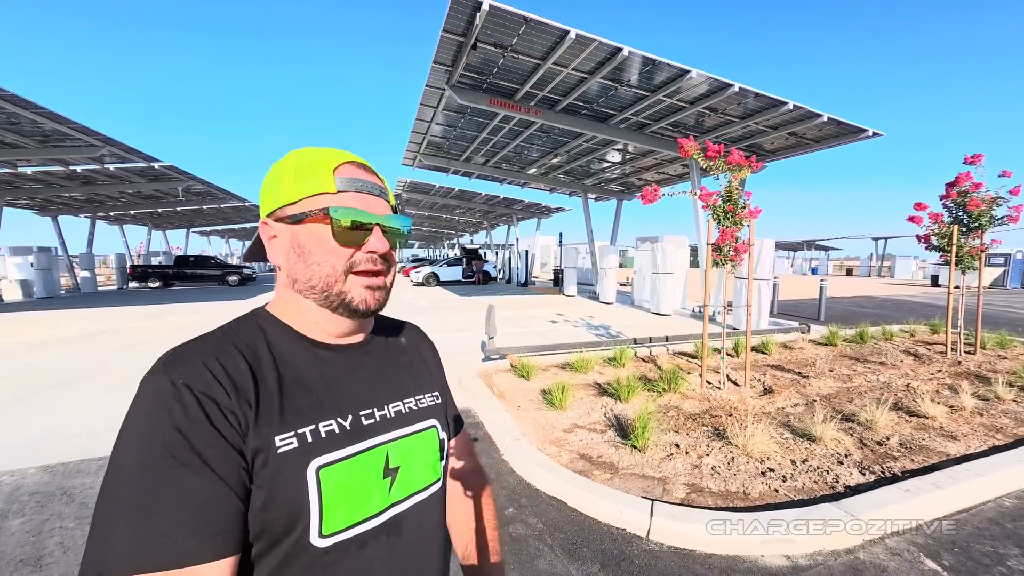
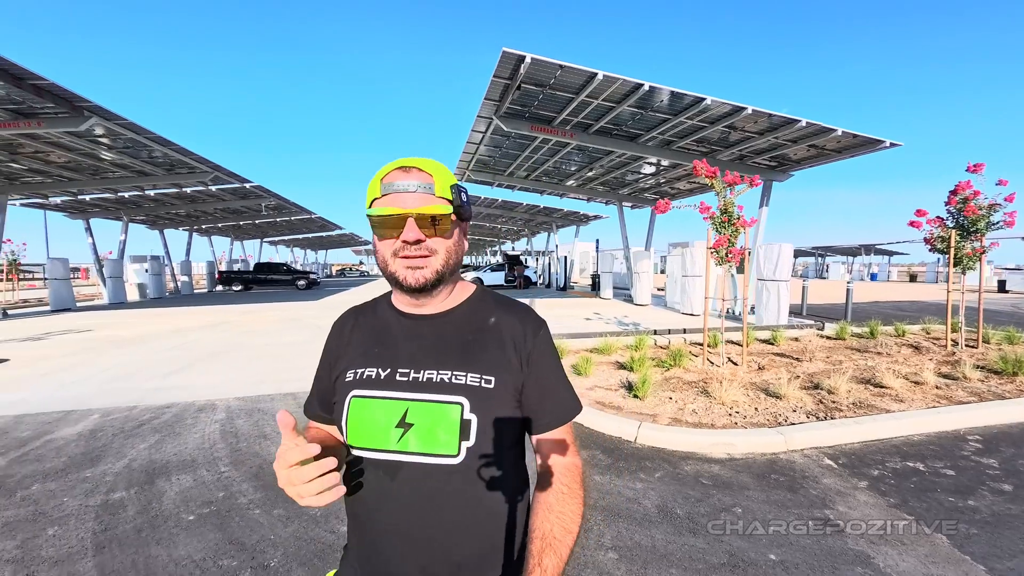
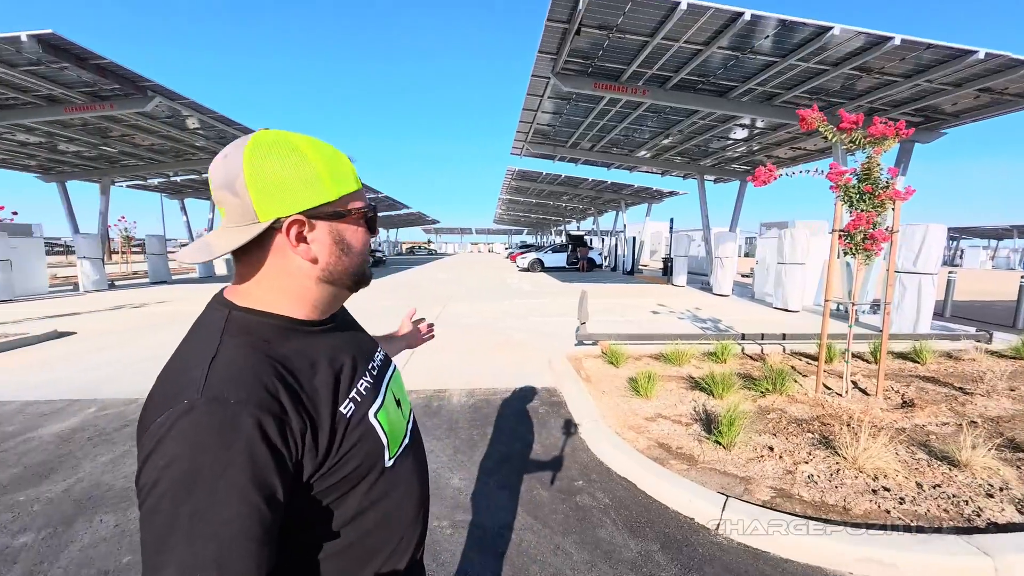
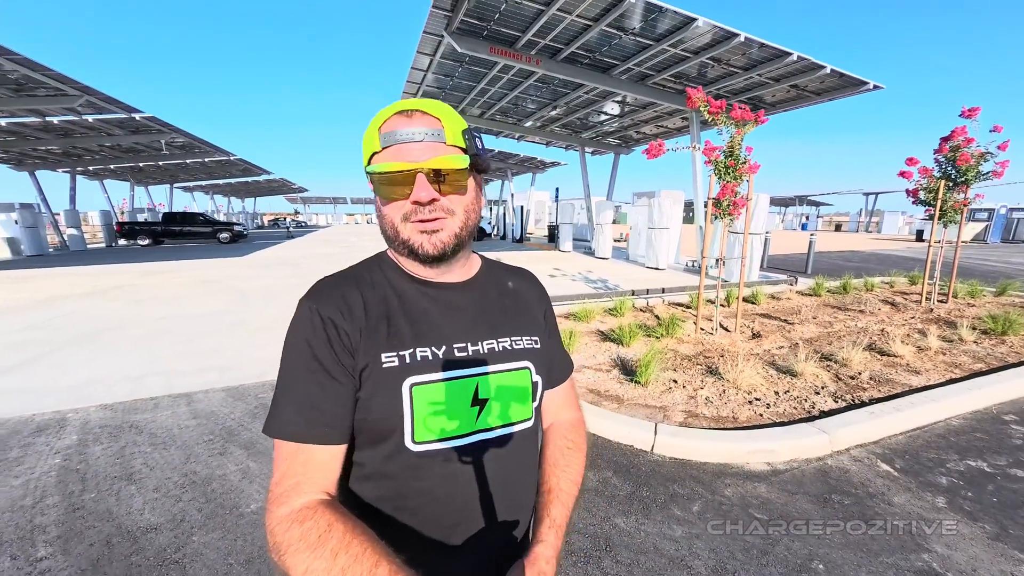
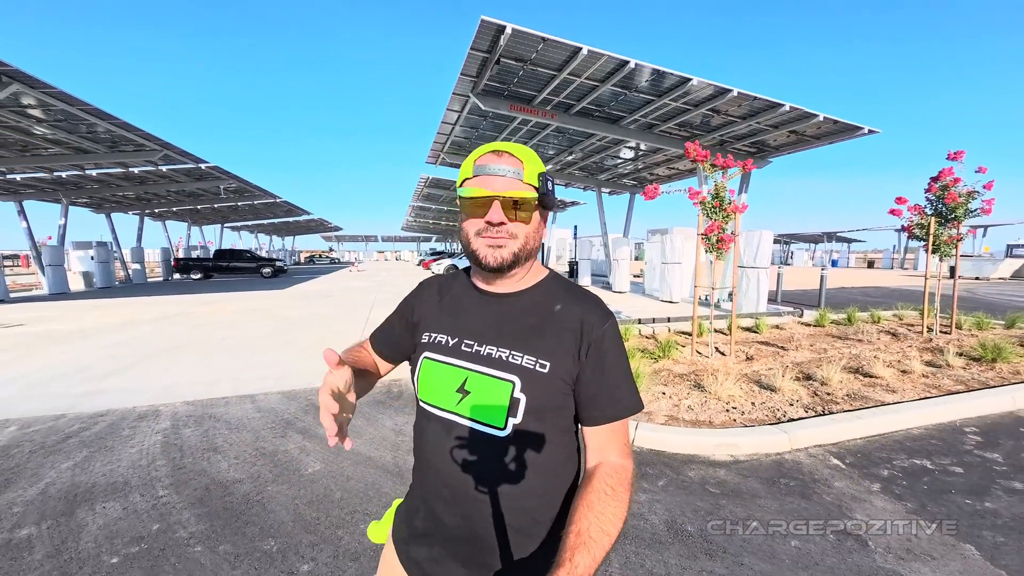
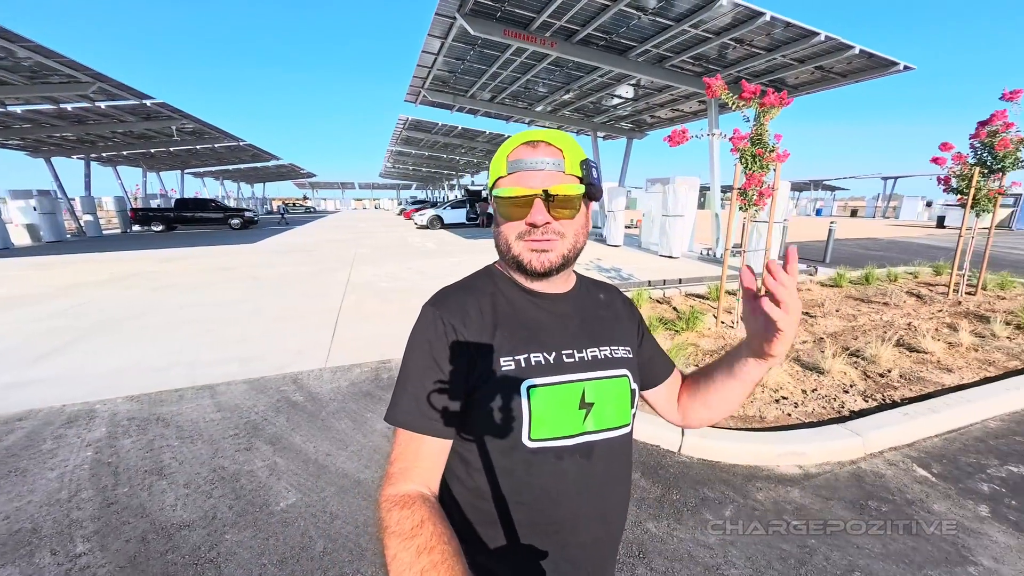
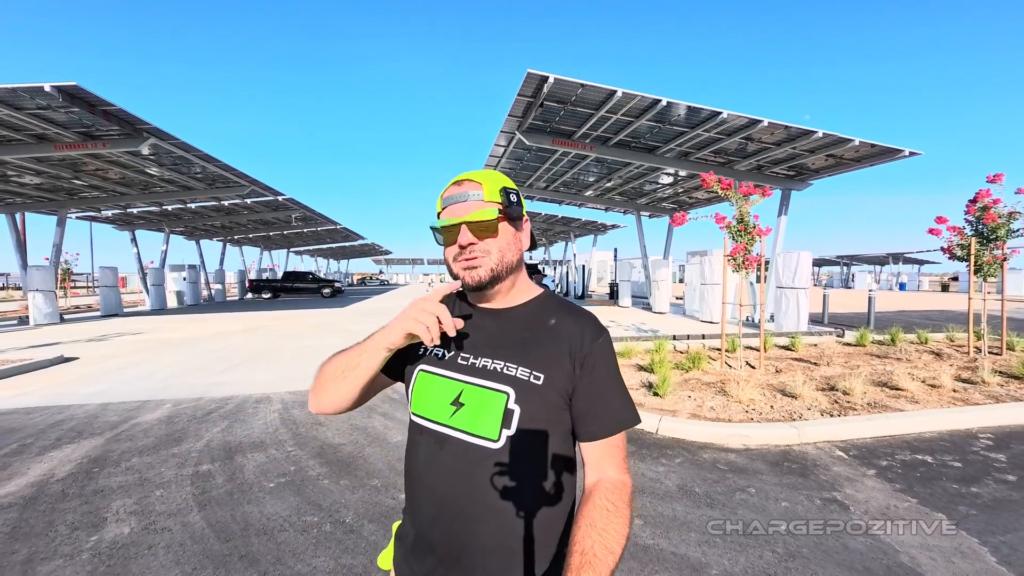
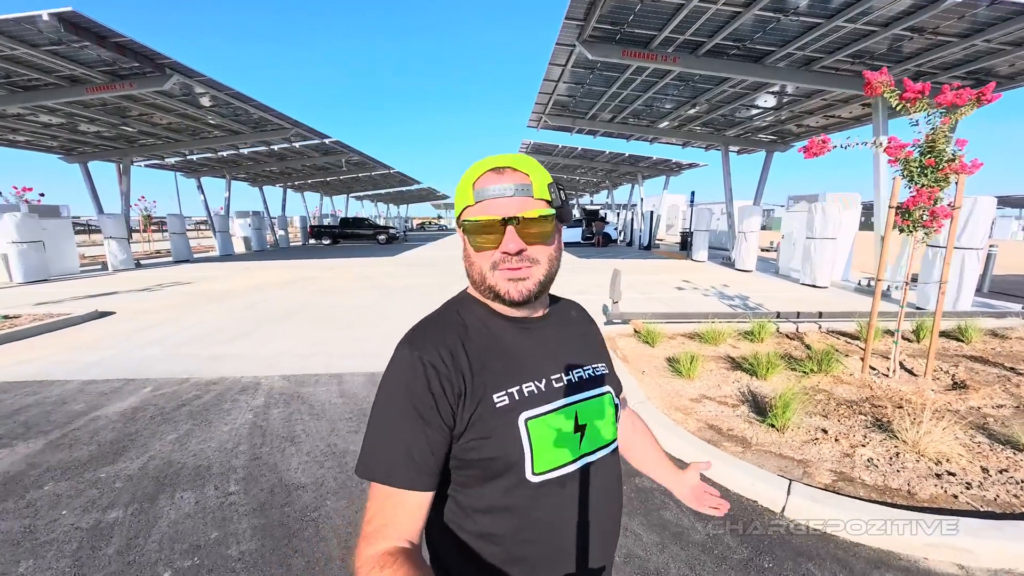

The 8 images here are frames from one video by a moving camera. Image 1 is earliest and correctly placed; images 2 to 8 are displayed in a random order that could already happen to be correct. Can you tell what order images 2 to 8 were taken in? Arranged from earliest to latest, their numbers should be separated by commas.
3, 8, 6, 4, 5, 2, 7
